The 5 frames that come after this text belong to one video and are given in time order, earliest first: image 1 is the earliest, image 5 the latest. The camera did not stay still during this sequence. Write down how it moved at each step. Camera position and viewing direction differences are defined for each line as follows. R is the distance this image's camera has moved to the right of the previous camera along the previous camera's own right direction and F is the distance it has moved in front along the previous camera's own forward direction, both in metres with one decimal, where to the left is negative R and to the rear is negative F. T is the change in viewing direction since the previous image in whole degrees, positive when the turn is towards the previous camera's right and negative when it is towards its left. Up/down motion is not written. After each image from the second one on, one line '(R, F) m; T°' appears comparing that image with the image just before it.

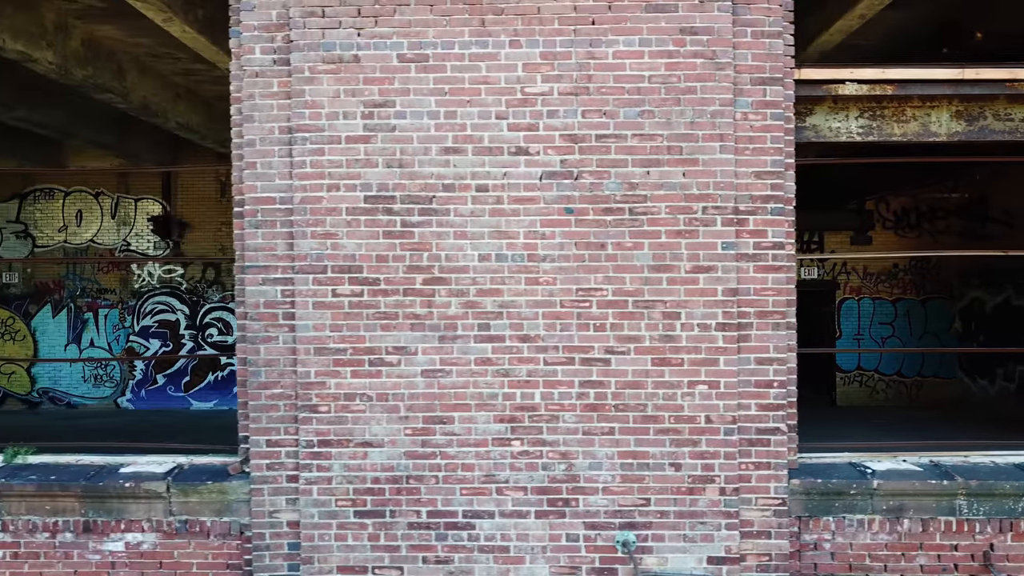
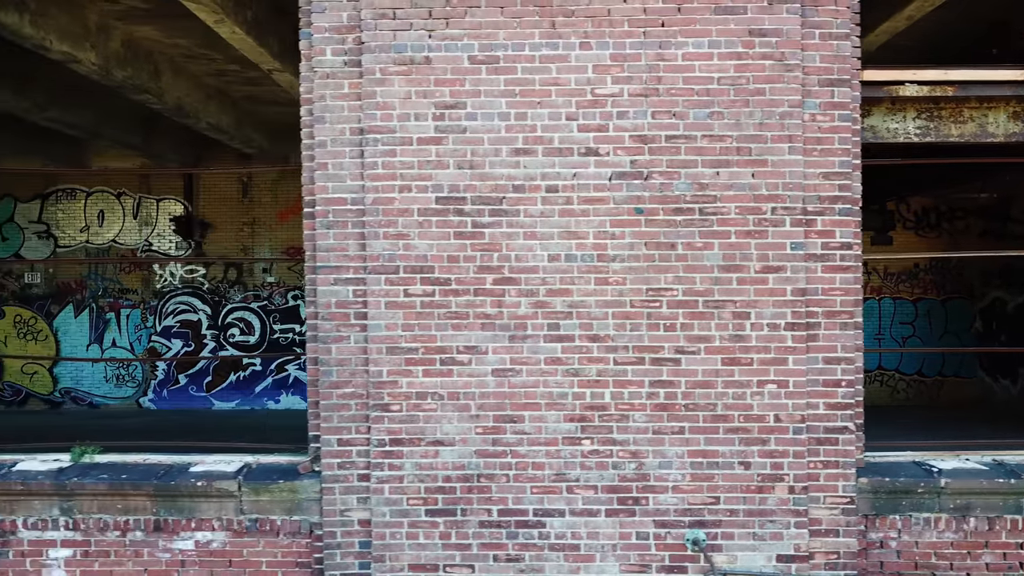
(-0.4, 0.0) m; 0°
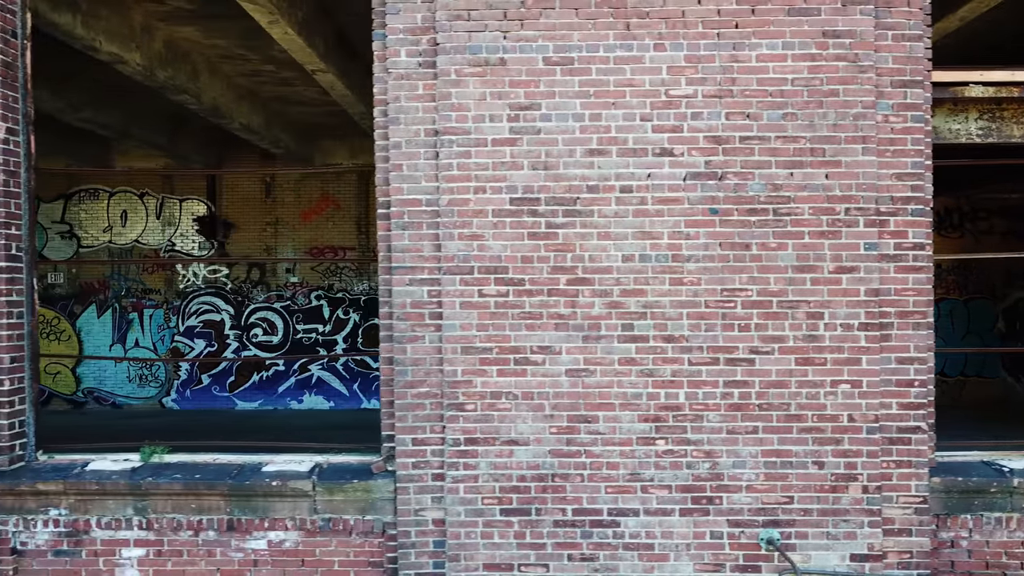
(-0.4, 0.0) m; 0°
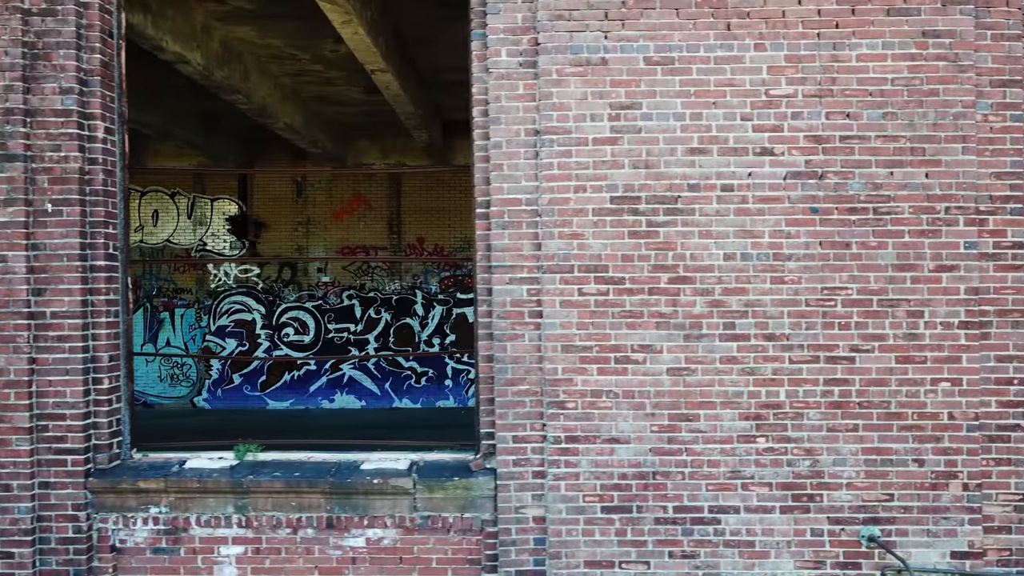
(-0.6, 0.0) m; 0°
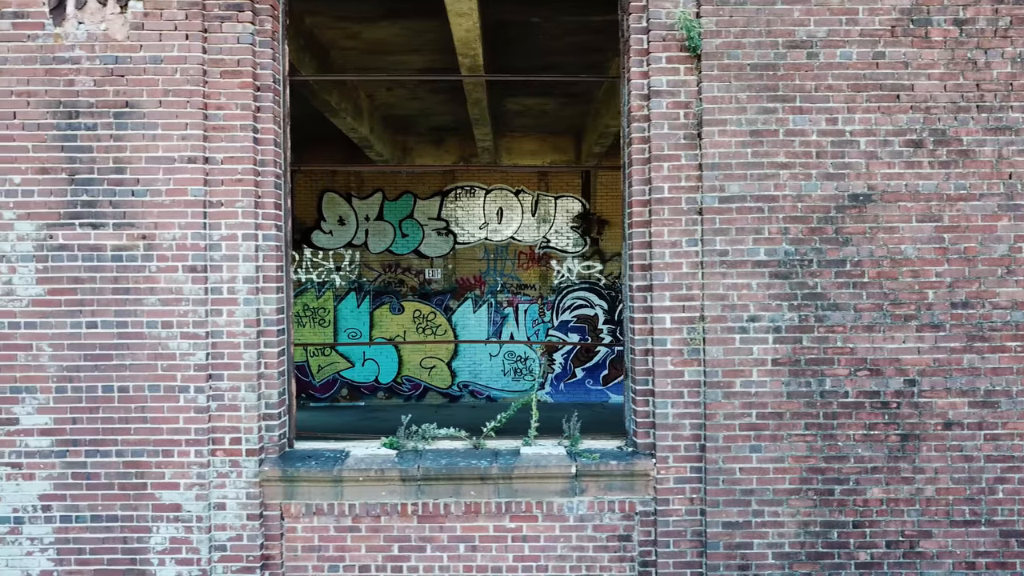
(-6.7, -0.1) m; 0°
